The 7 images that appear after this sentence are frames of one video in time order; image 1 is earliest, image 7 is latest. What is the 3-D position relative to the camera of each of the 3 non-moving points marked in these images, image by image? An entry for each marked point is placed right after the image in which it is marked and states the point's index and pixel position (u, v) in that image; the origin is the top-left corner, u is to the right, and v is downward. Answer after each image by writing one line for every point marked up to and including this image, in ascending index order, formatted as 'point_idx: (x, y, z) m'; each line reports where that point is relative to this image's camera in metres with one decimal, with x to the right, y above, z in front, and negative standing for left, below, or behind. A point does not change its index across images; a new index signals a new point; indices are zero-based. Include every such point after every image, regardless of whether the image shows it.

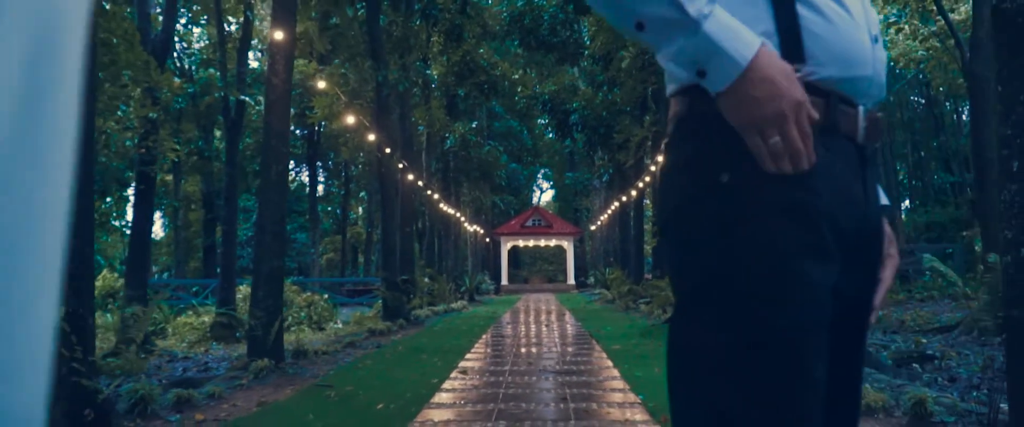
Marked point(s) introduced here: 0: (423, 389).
0: (-0.7, -1.3, +7.0) m
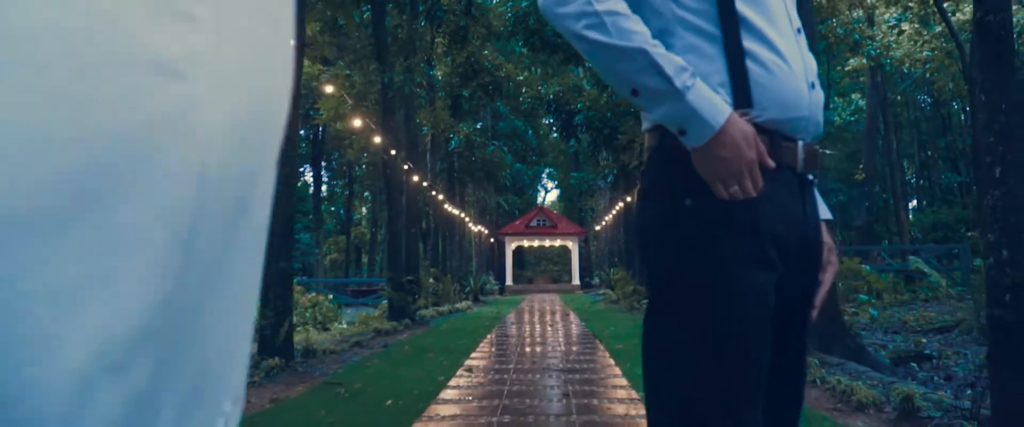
0: (-0.6, -1.3, +7.2) m
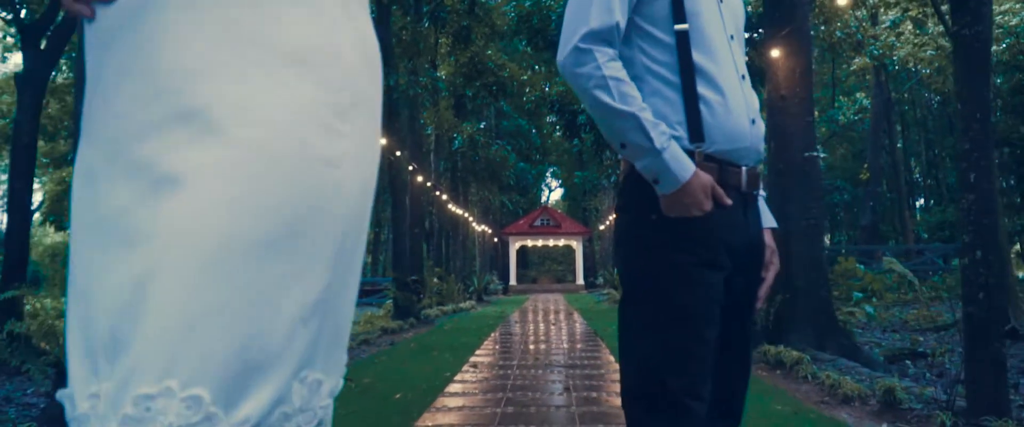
0: (-0.6, -1.4, +7.5) m
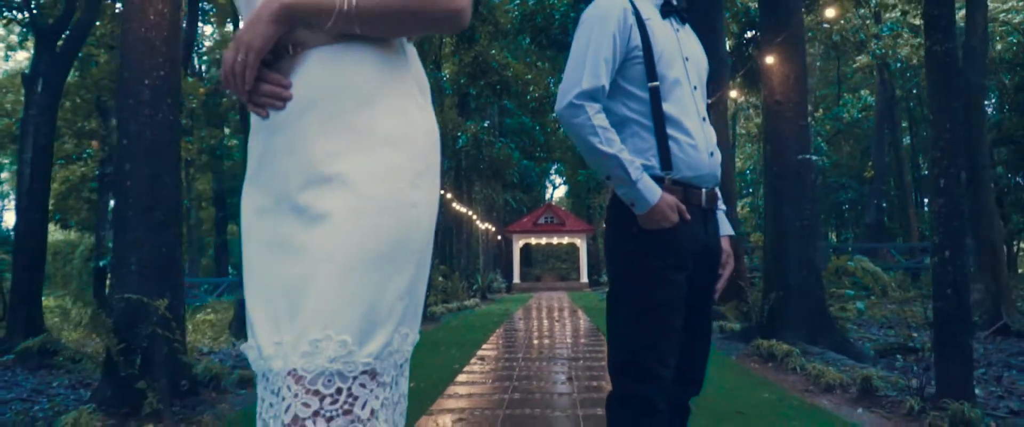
0: (-0.6, -1.4, +7.9) m
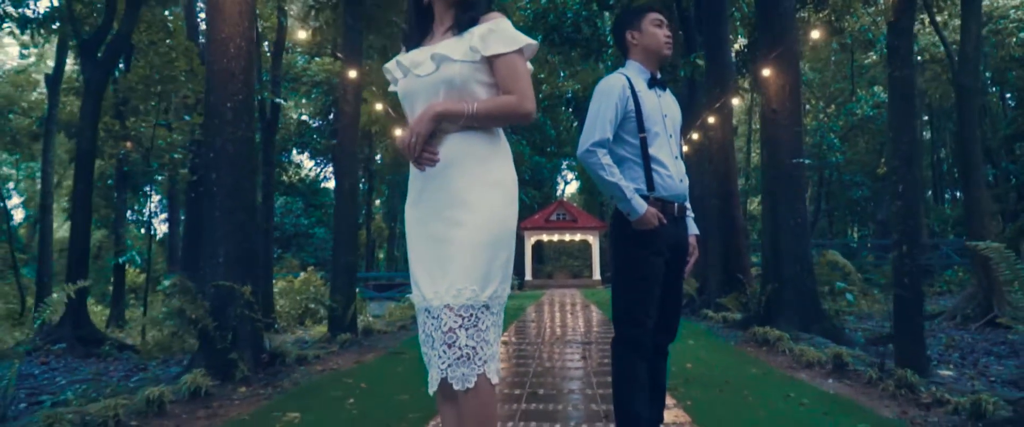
0: (-0.4, -1.4, +9.0) m
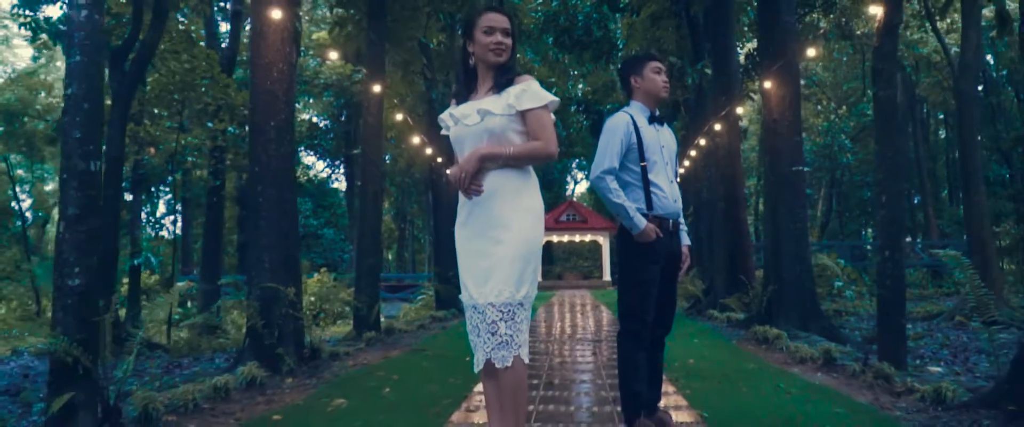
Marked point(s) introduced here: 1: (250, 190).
0: (-0.2, -1.4, +9.6) m
1: (-2.0, +0.2, +7.2) m
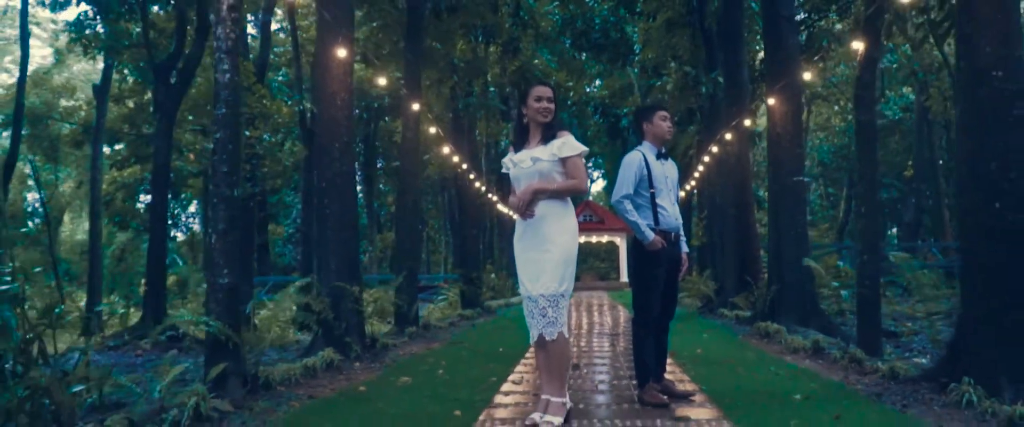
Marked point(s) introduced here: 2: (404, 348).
0: (+0.1, -1.5, +10.8) m
1: (-1.8, +0.1, +8.4) m
2: (-1.1, -1.4, +9.7) m
